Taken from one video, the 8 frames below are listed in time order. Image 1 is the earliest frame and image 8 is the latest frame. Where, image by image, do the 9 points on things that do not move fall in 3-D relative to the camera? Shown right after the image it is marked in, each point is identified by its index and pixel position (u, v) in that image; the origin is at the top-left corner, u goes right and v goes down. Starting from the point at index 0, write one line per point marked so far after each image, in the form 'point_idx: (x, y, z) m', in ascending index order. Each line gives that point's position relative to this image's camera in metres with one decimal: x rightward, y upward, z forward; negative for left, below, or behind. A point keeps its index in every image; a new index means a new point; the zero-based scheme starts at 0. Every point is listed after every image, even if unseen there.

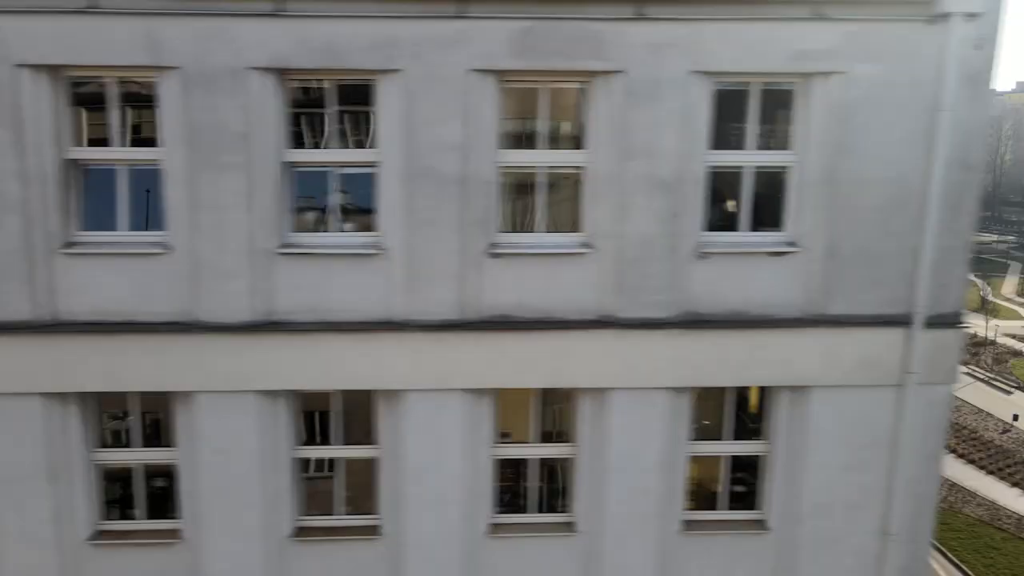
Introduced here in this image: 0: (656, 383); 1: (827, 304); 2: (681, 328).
0: (+0.9, -0.6, +4.8) m
1: (+1.9, -0.1, +4.8) m
2: (+1.0, -0.2, +4.7) m
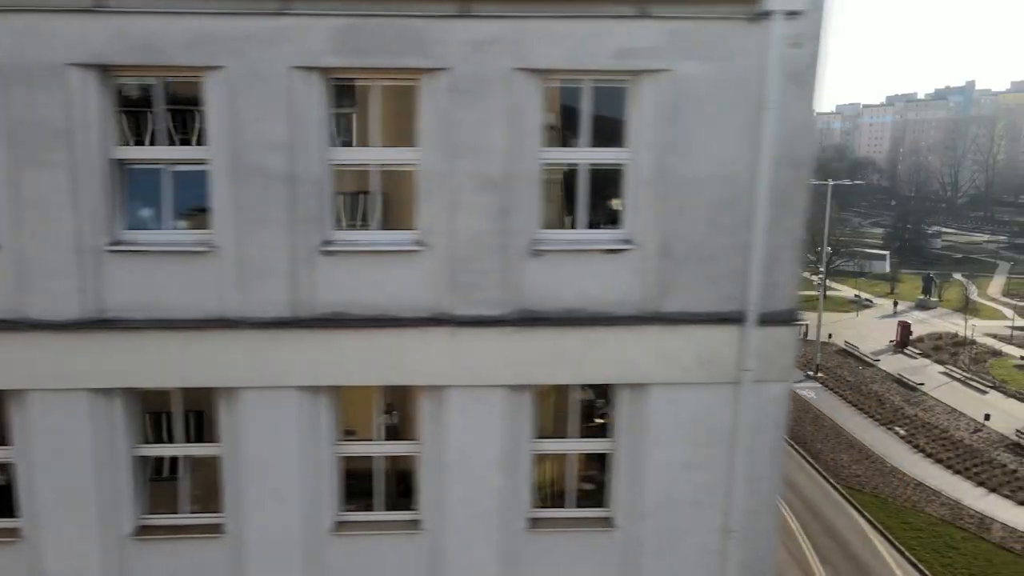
0: (-0.1, -0.6, +4.8) m
1: (+0.9, -0.1, +4.8) m
2: (0.0, -0.2, +4.7) m
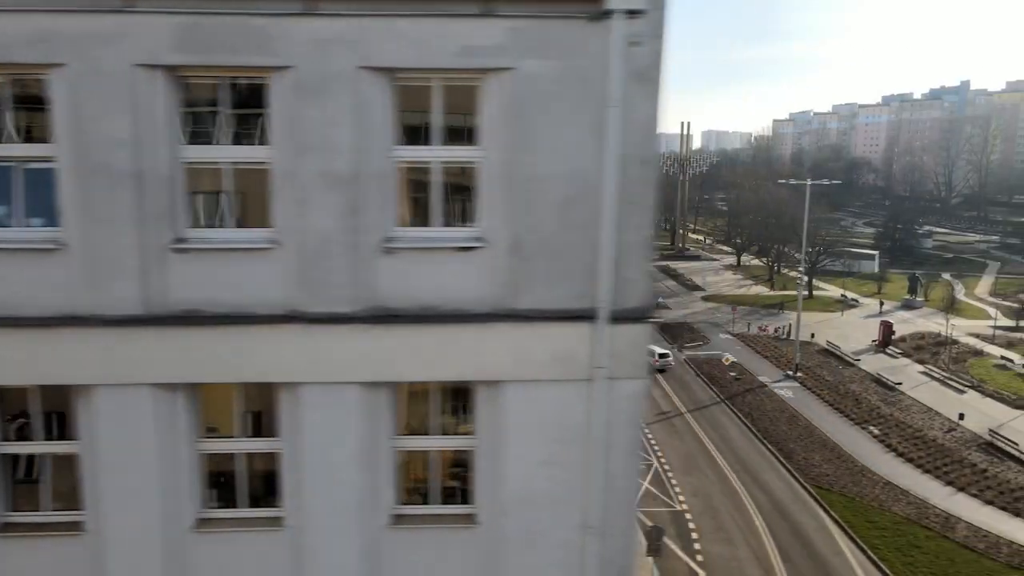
0: (-1.0, -0.6, +4.9) m
1: (0.0, -0.1, +4.8) m
2: (-0.9, -0.2, +4.8) m
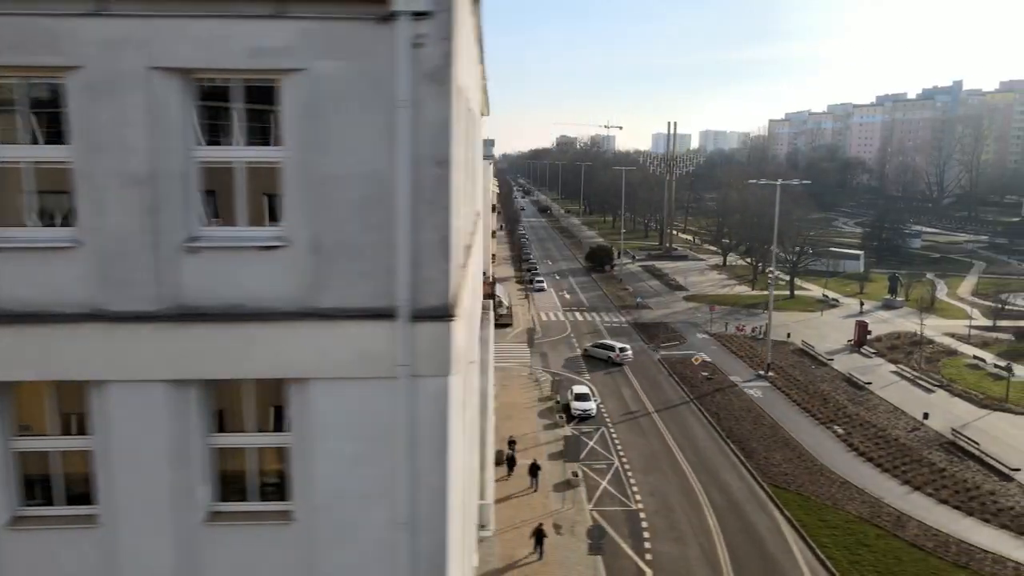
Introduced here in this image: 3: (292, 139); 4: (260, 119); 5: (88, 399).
0: (-2.3, -0.6, +4.9) m
1: (-1.2, -0.1, +4.8) m
2: (-2.1, -0.2, +4.8) m
3: (-1.3, +0.9, +4.7) m
4: (-1.6, +1.1, +4.8) m
5: (-2.7, -0.7, +5.0) m
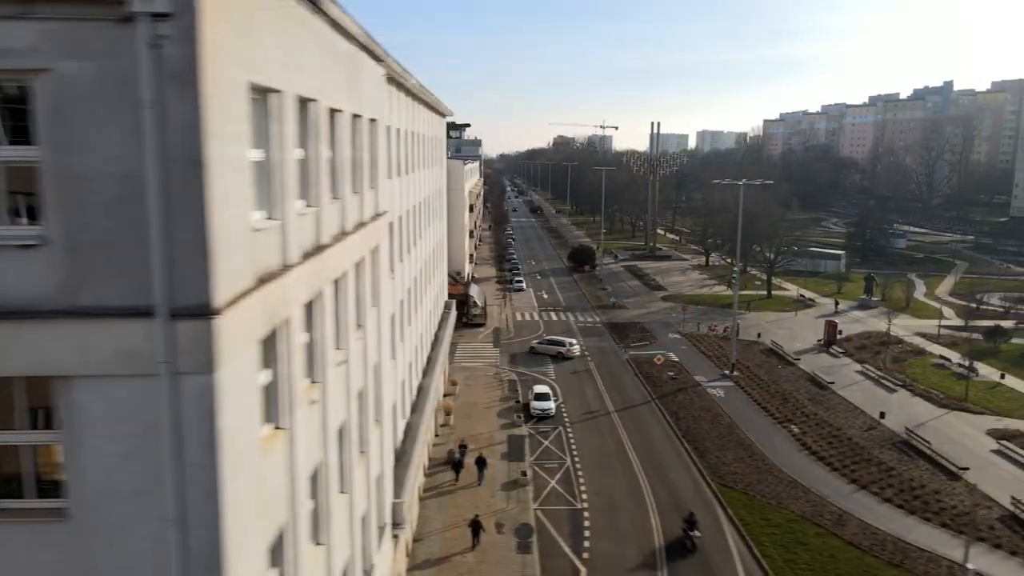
0: (-3.8, -0.5, +4.9) m
1: (-2.8, 0.0, +4.9) m
2: (-3.7, -0.2, +4.8) m
3: (-2.9, +0.9, +4.8) m
4: (-3.1, +1.1, +4.9) m
5: (-4.3, -0.7, +5.1) m
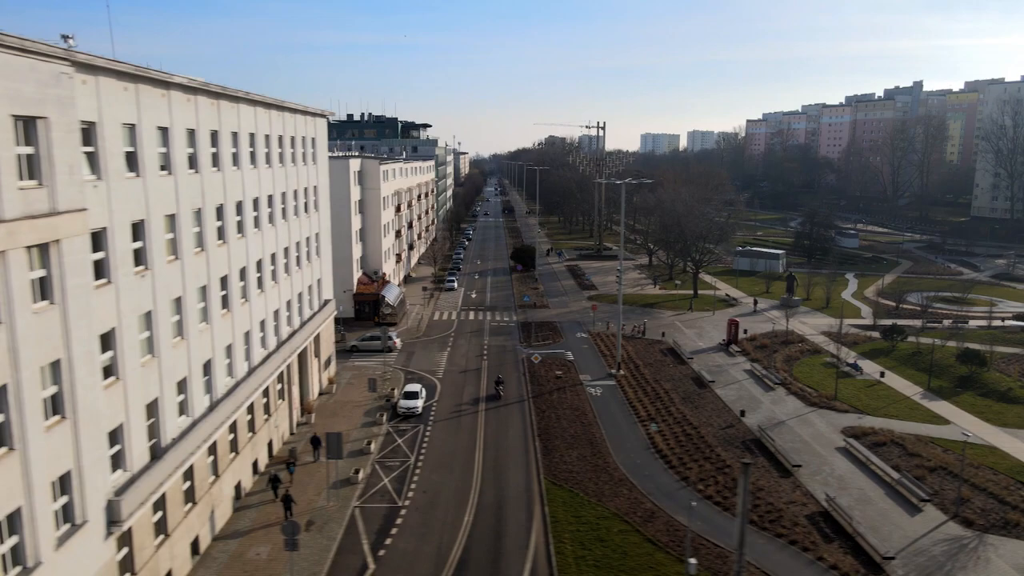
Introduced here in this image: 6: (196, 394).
0: (-8.9, -0.5, +4.9) m
1: (-7.9, 0.0, +4.9) m
2: (-8.8, -0.2, +4.8) m
3: (-8.0, +1.0, +4.8) m
4: (-8.2, +1.1, +4.9) m
5: (-9.4, -0.7, +5.0) m
6: (-7.8, -2.6, +19.1) m
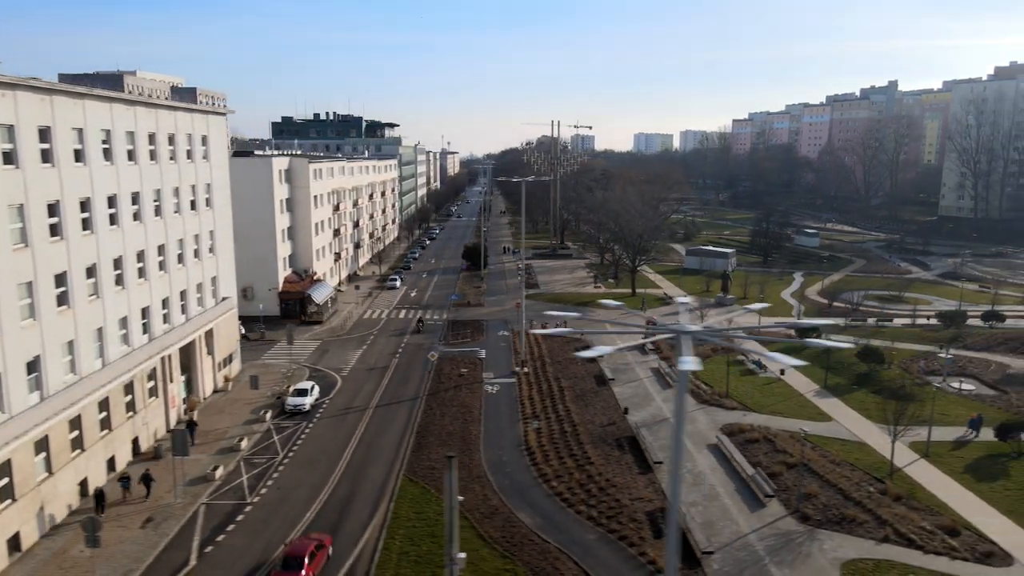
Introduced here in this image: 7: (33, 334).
0: (-13.3, -0.4, +4.8) m
1: (-12.2, +0.1, +4.8) m
2: (-13.1, -0.1, +4.8) m
3: (-12.3, +1.1, +4.7) m
4: (-12.6, +1.2, +4.8) m
5: (-13.7, -0.6, +5.0) m
6: (-12.2, -2.5, +19.1) m
7: (-12.3, -1.2, +20.0) m
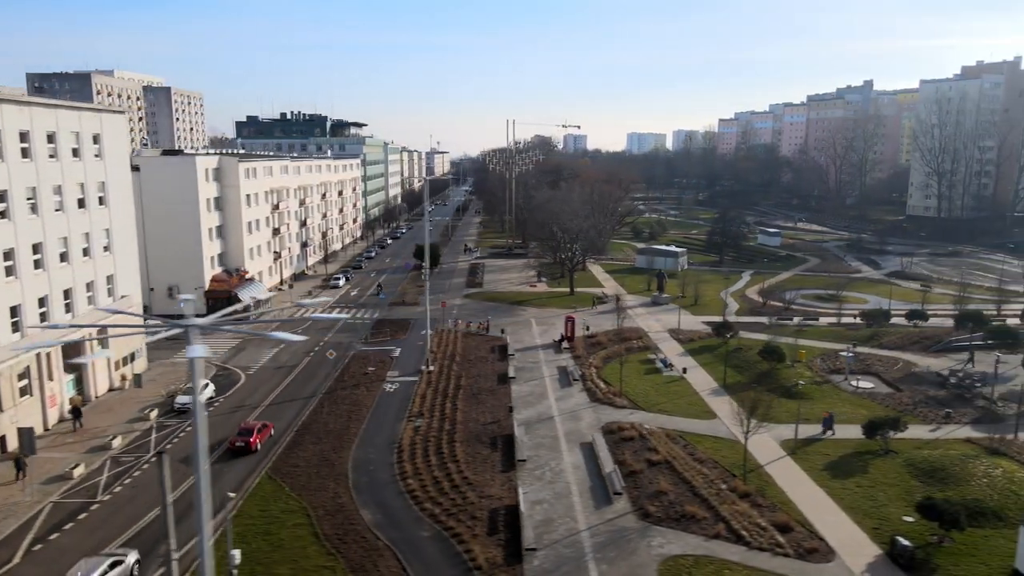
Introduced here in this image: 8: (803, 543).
0: (-17.5, -0.3, +4.8) m
1: (-16.5, +0.2, +4.7) m
2: (-17.4, 0.0, +4.7) m
3: (-16.6, +1.1, +4.6) m
4: (-16.8, +1.3, +4.7) m
5: (-18.0, -0.5, +4.9) m
6: (-16.5, -2.5, +19.0) m
7: (-16.7, -1.1, +19.9) m
8: (+7.4, -6.4, +19.6) m
